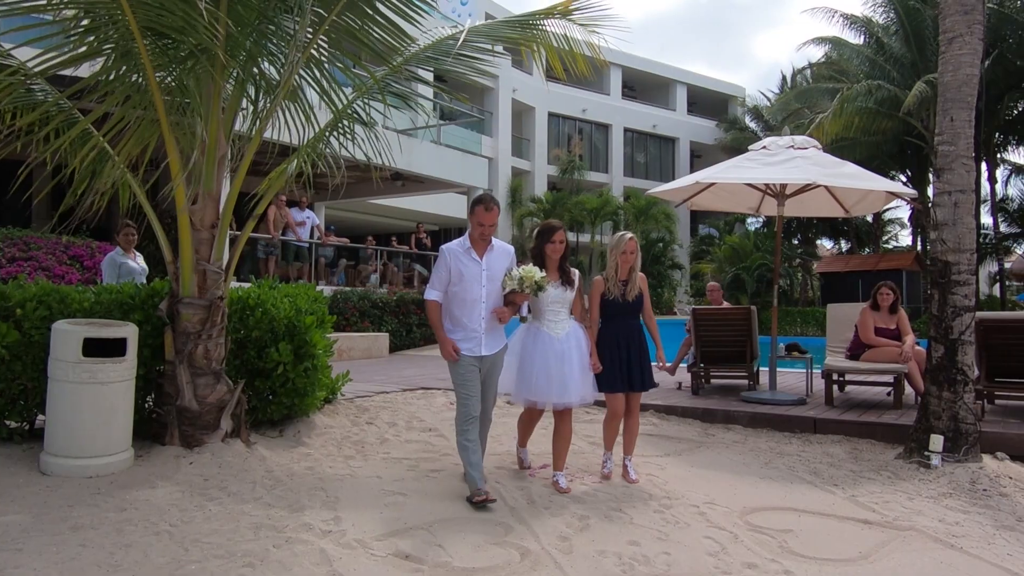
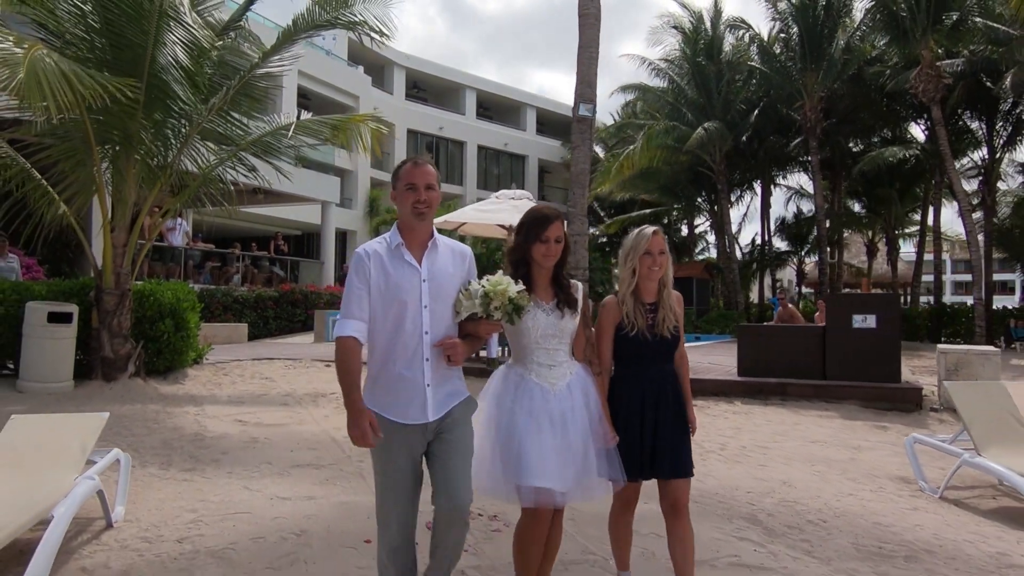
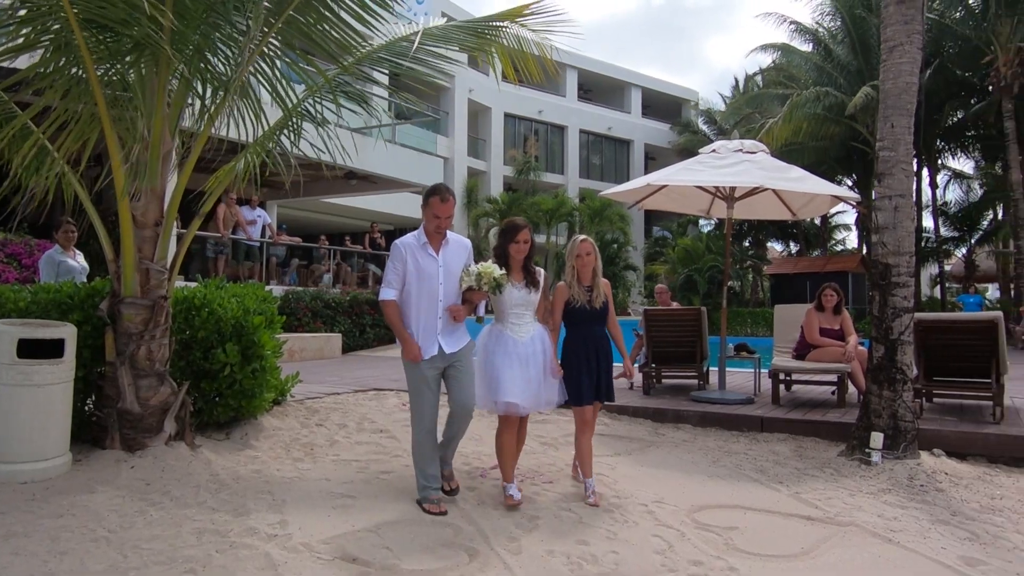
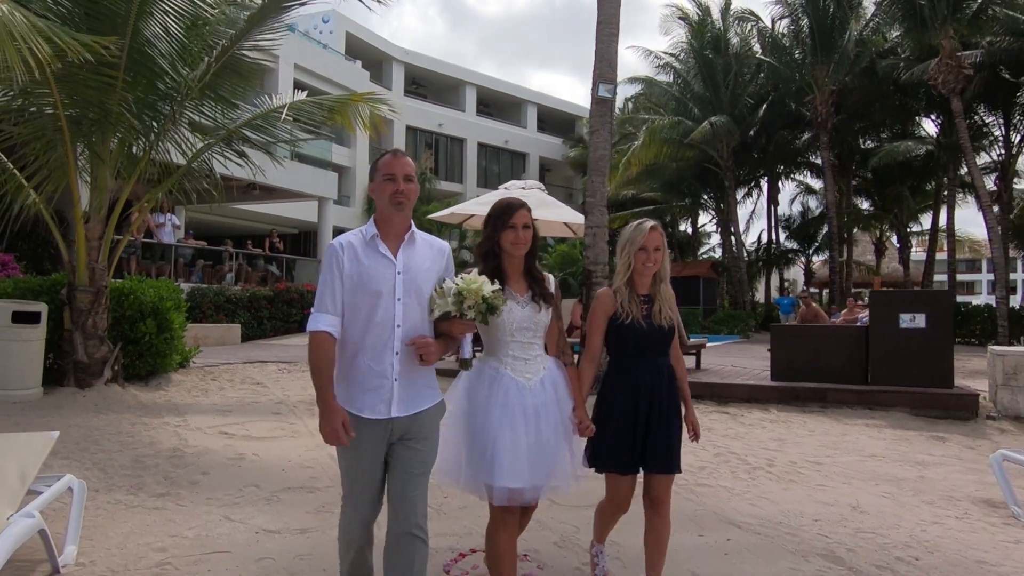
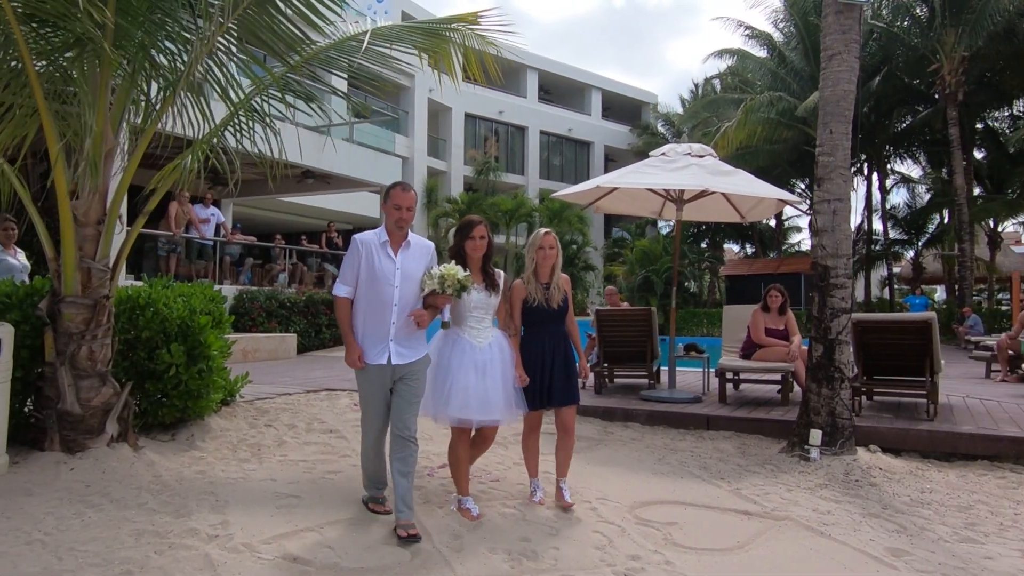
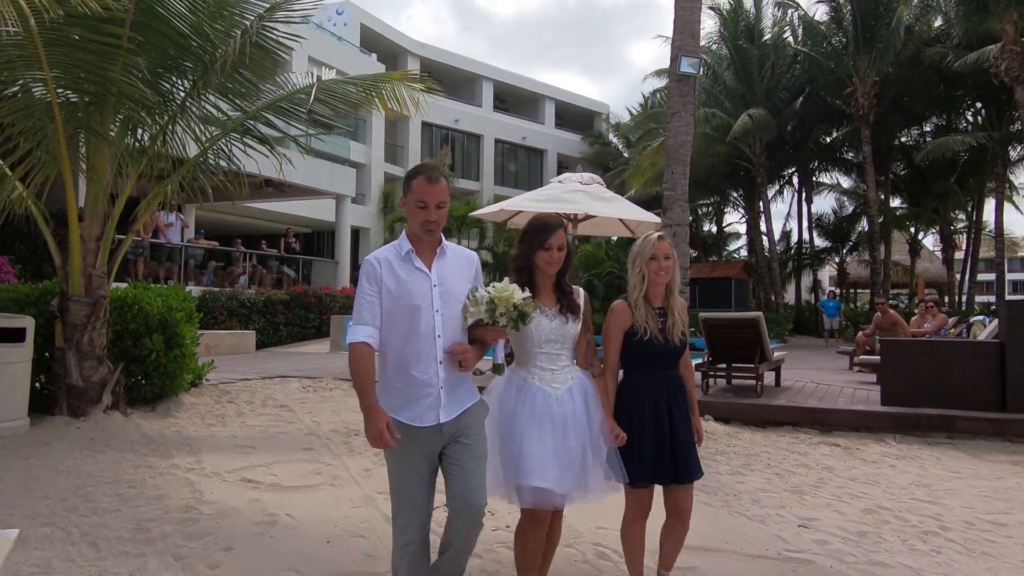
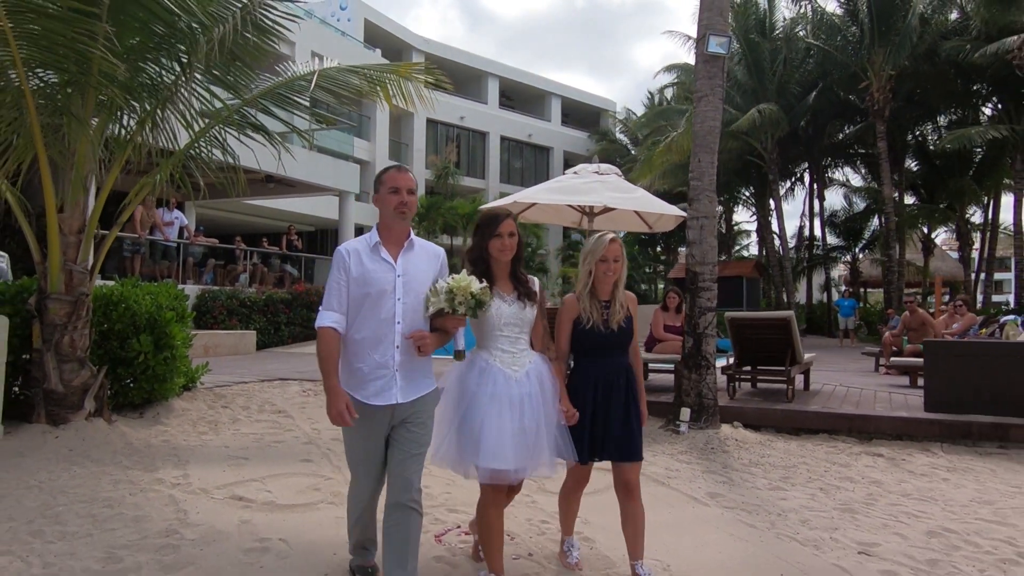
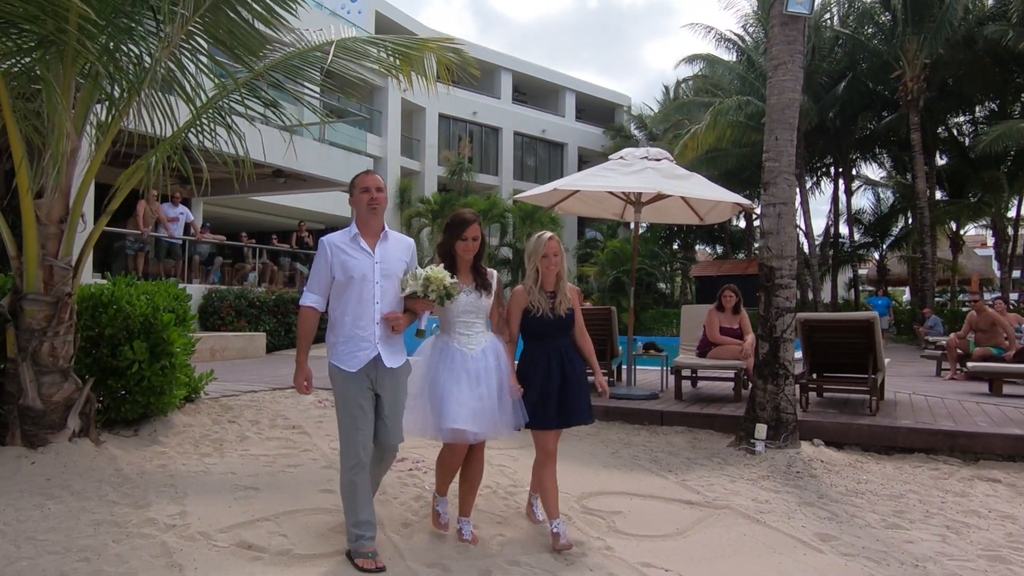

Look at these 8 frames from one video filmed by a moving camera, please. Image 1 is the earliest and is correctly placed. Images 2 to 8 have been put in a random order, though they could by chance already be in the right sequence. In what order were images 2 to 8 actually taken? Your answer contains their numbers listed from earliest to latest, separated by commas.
3, 5, 8, 7, 6, 4, 2
